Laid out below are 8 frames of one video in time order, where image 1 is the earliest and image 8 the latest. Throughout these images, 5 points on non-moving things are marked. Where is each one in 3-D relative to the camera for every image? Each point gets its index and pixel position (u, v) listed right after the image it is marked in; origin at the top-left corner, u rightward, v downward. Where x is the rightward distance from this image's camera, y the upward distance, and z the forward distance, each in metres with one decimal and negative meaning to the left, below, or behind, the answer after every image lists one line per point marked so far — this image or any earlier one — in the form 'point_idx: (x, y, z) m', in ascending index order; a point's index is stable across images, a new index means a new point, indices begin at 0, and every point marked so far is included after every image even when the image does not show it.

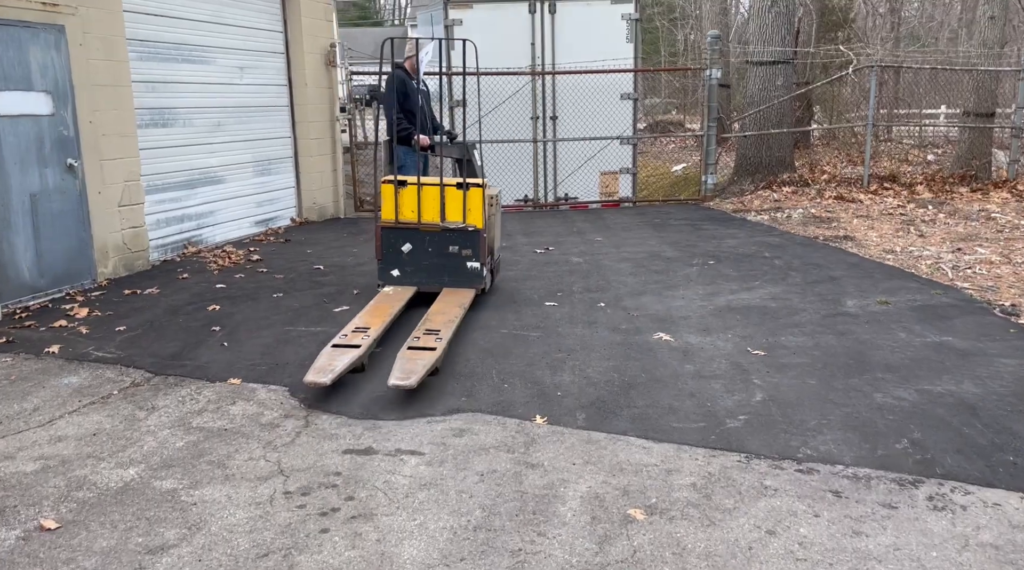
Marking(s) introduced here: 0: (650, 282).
0: (+1.3, 0.0, +8.1) m
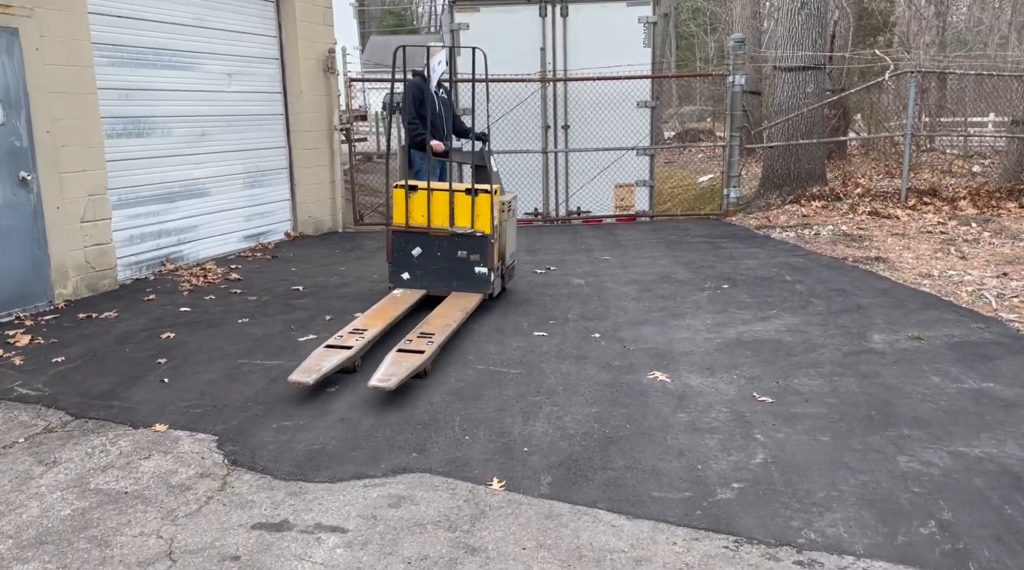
0: (+1.2, -0.2, +7.3) m
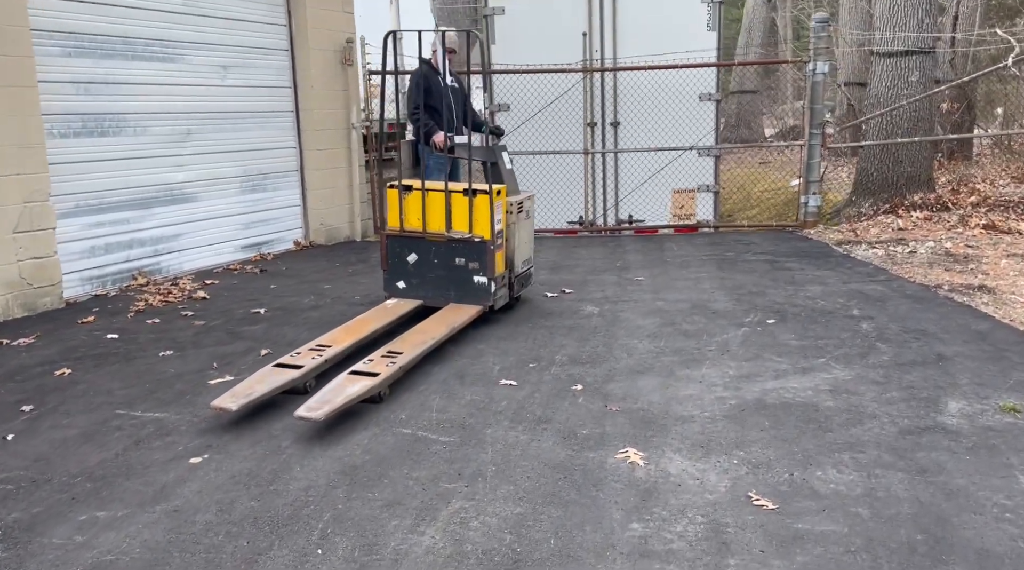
0: (+1.0, -0.5, +5.8) m
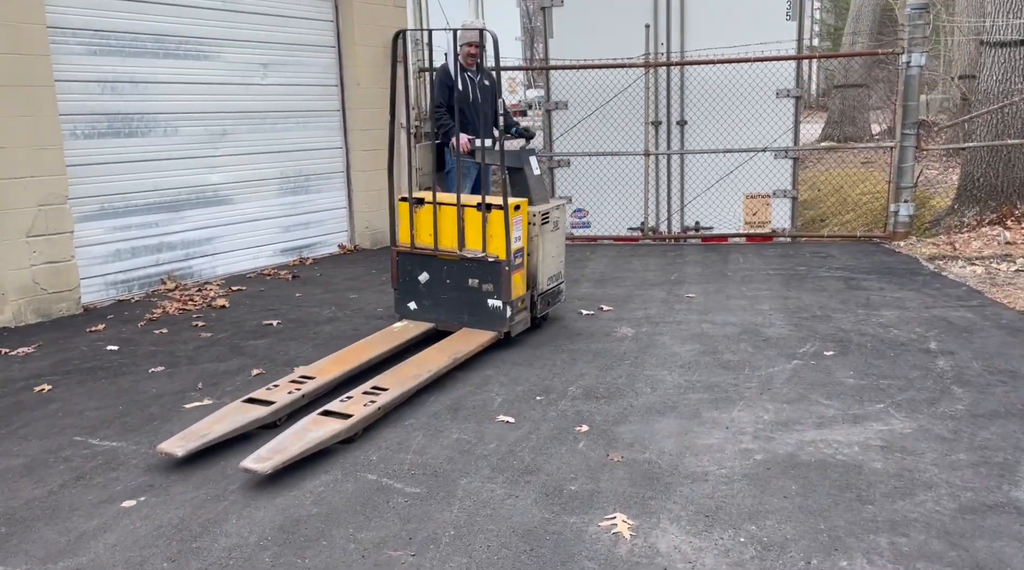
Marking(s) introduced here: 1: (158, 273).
0: (+1.1, -0.6, +5.1) m
1: (-3.0, +0.1, +7.5) m
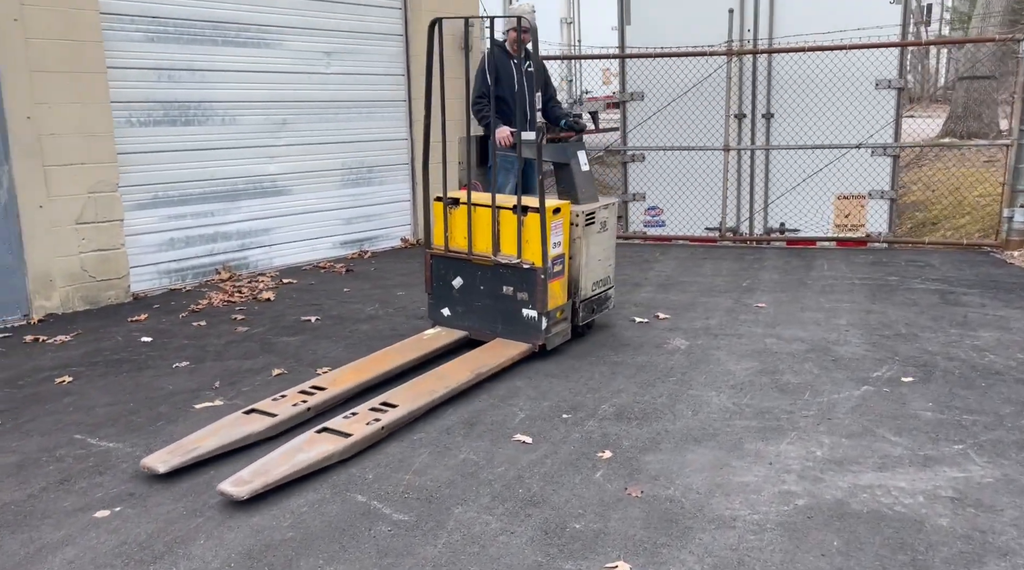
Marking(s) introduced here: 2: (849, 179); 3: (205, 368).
0: (+1.2, -0.7, +4.5) m
1: (-2.5, +0.2, +7.5) m
2: (+3.3, +1.0, +8.5) m
3: (-1.8, -0.5, +5.3) m
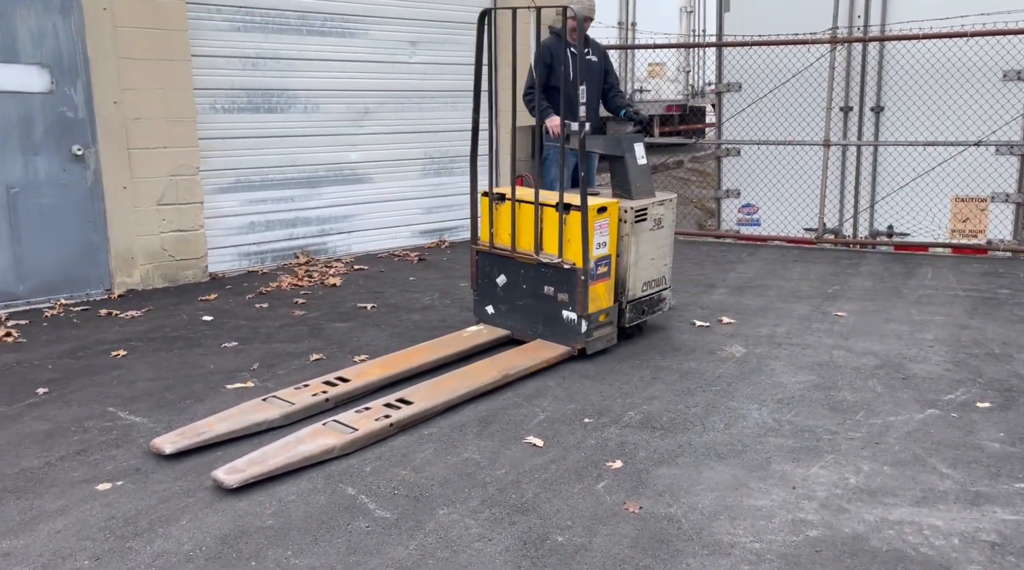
0: (+1.3, -0.7, +4.2) m
1: (-1.9, +0.3, +7.6) m
2: (+4.0, +0.9, +7.8) m
3: (-1.6, -0.4, +5.4) m
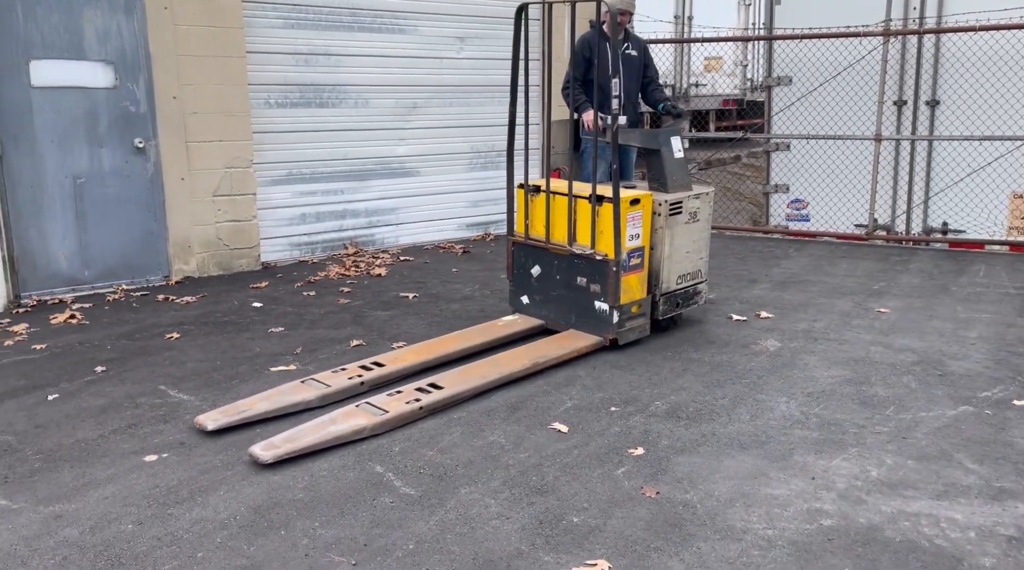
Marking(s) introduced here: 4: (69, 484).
0: (+1.4, -0.7, +4.2) m
1: (-1.5, +0.4, +7.9) m
2: (+4.4, +0.9, +7.6) m
3: (-1.4, -0.3, +5.6) m
4: (-1.8, -0.8, +3.7) m
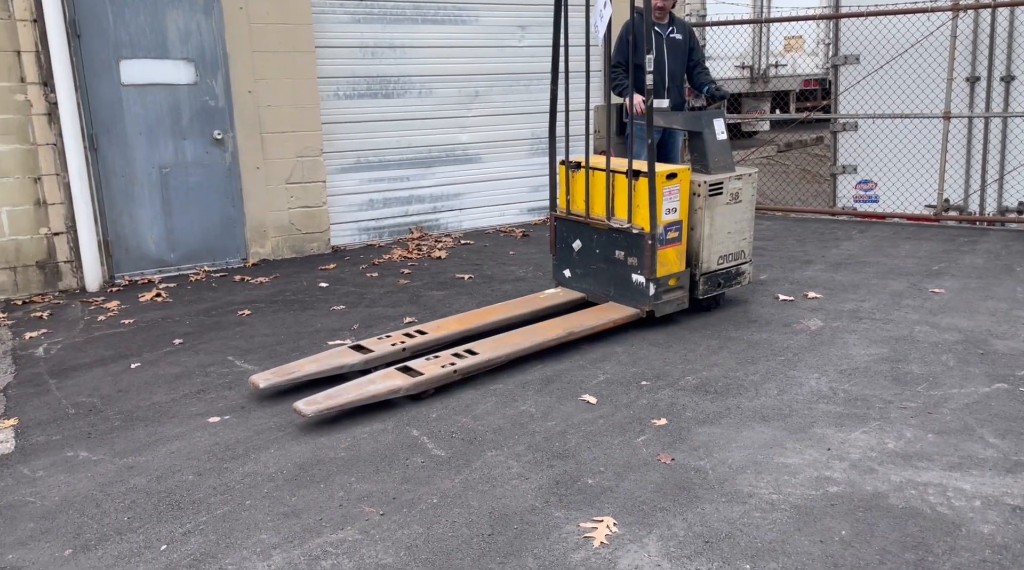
0: (+1.5, -0.6, +4.3) m
1: (-1.0, +0.6, +8.2) m
2: (+4.9, +1.1, +7.3) m
3: (-1.1, -0.2, +6.0) m
4: (-1.7, -0.7, +4.1) m
